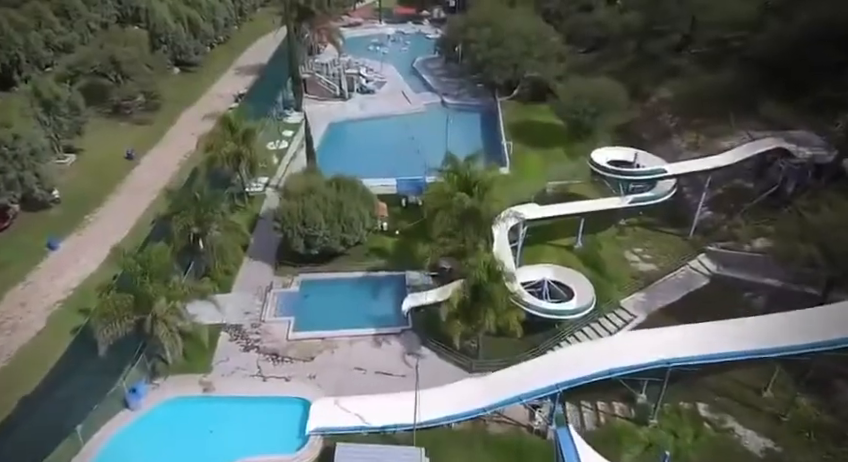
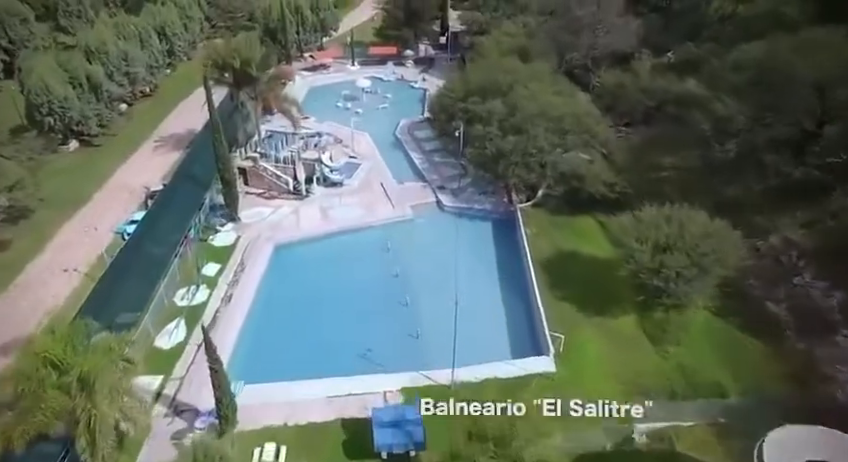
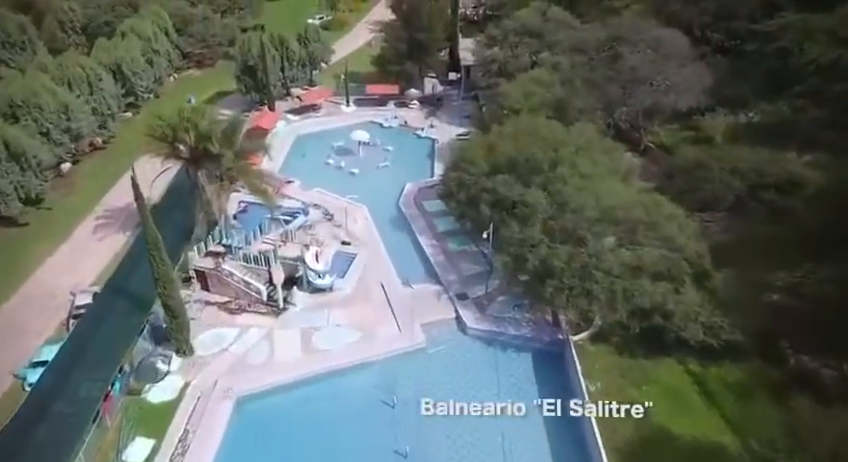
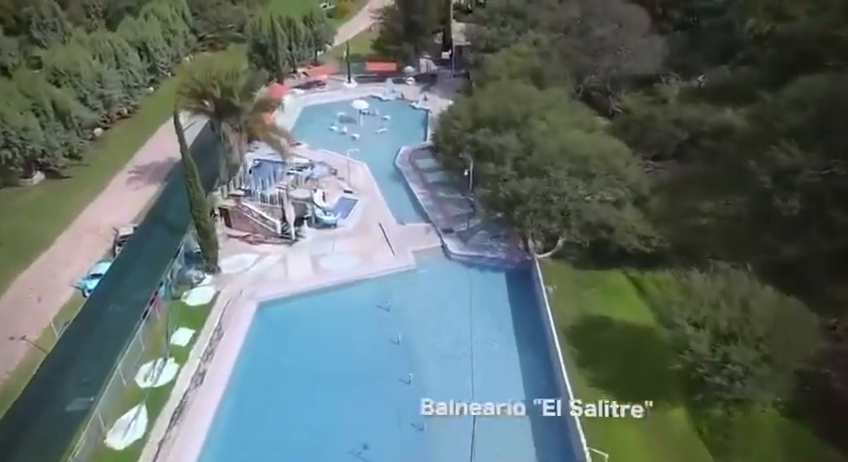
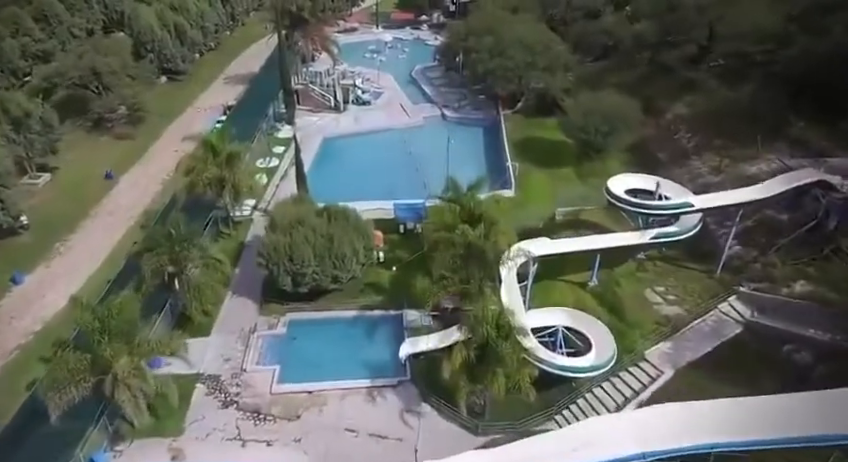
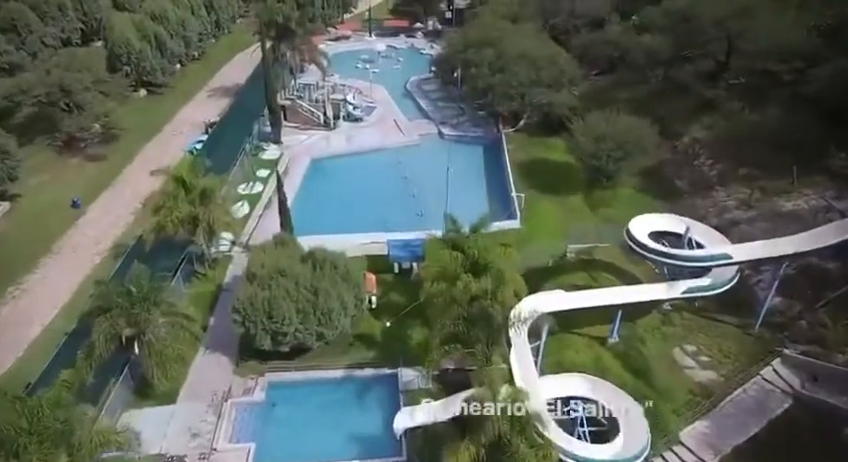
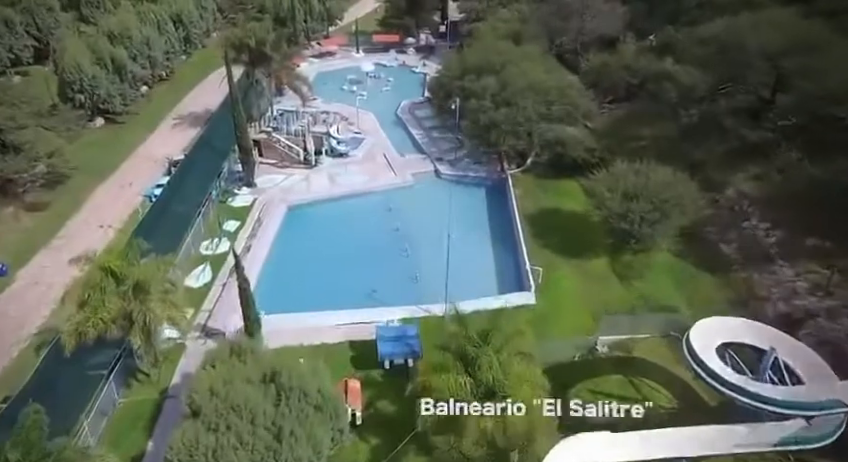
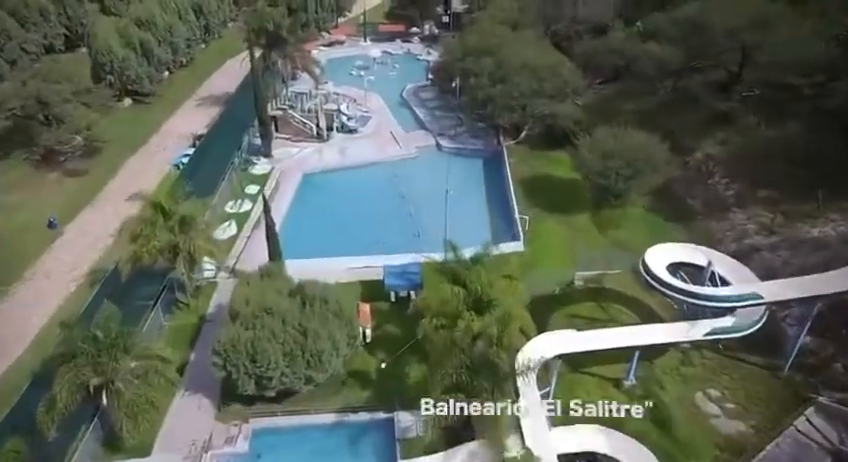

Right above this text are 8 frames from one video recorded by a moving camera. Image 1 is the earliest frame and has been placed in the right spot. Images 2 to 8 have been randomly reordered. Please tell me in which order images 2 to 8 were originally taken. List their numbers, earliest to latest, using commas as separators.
5, 6, 8, 7, 2, 4, 3
